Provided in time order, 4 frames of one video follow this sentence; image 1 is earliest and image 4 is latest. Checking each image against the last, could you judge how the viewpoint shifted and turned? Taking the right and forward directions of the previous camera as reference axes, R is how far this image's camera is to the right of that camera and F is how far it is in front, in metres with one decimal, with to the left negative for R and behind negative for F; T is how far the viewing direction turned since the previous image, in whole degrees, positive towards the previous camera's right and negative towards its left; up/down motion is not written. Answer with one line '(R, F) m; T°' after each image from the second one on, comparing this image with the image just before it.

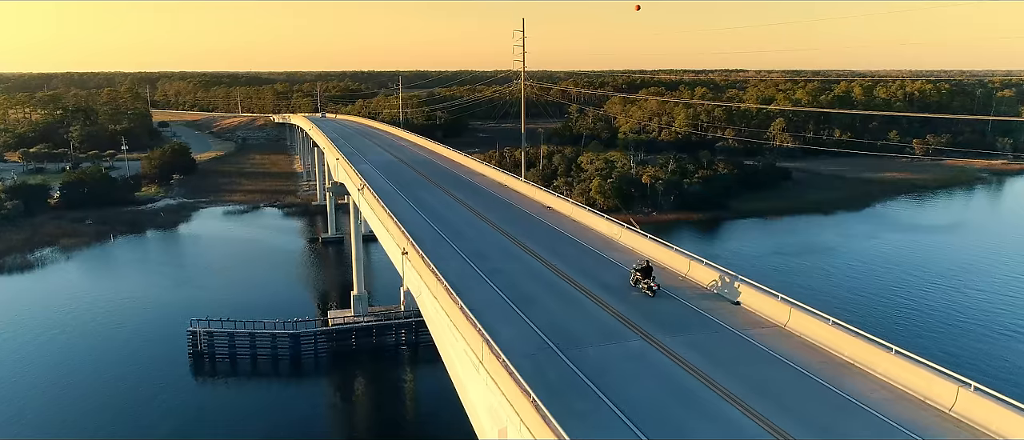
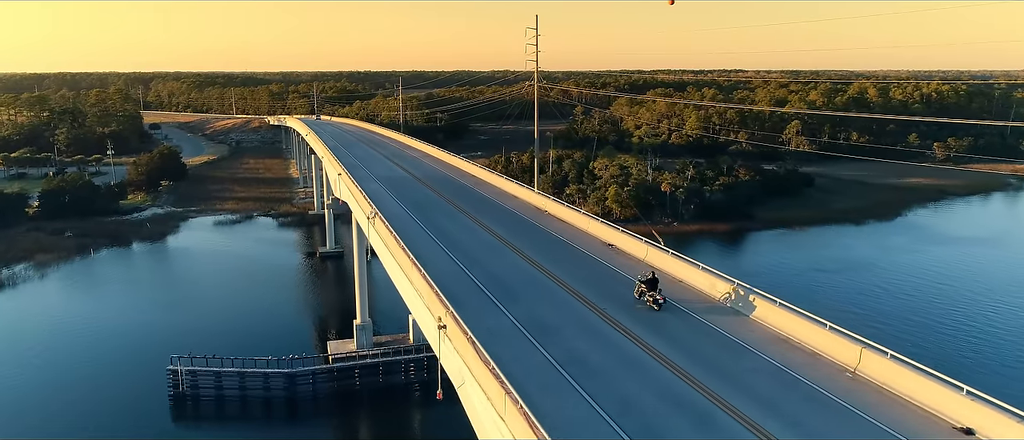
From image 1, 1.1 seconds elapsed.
(-1.1, +3.5) m; 0°
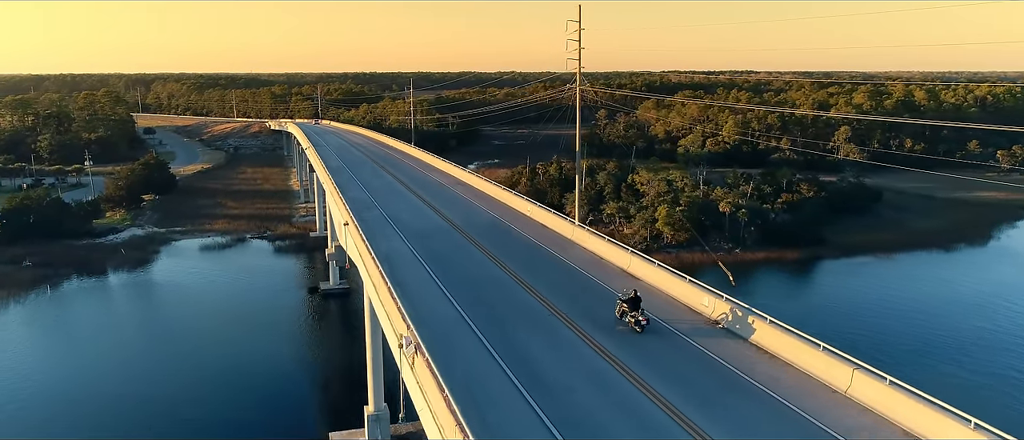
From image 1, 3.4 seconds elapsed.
(-2.0, +7.3) m; 0°
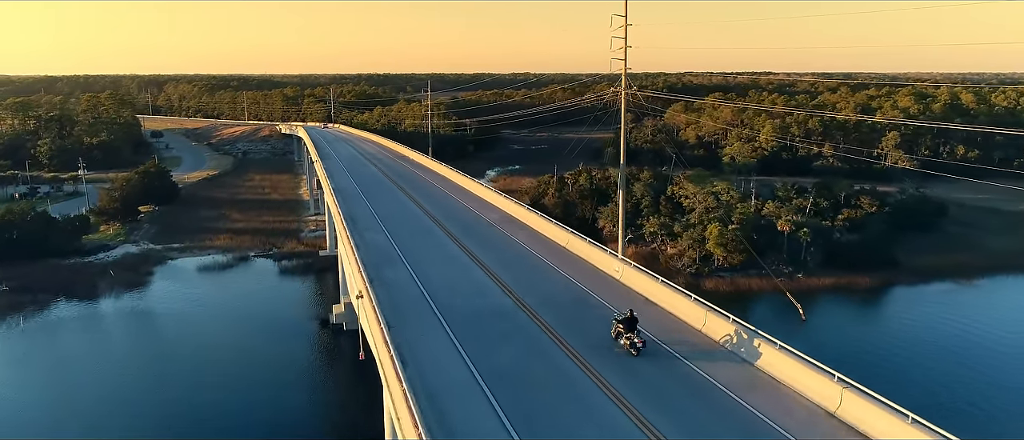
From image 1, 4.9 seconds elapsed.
(-1.2, +4.7) m; -1°
